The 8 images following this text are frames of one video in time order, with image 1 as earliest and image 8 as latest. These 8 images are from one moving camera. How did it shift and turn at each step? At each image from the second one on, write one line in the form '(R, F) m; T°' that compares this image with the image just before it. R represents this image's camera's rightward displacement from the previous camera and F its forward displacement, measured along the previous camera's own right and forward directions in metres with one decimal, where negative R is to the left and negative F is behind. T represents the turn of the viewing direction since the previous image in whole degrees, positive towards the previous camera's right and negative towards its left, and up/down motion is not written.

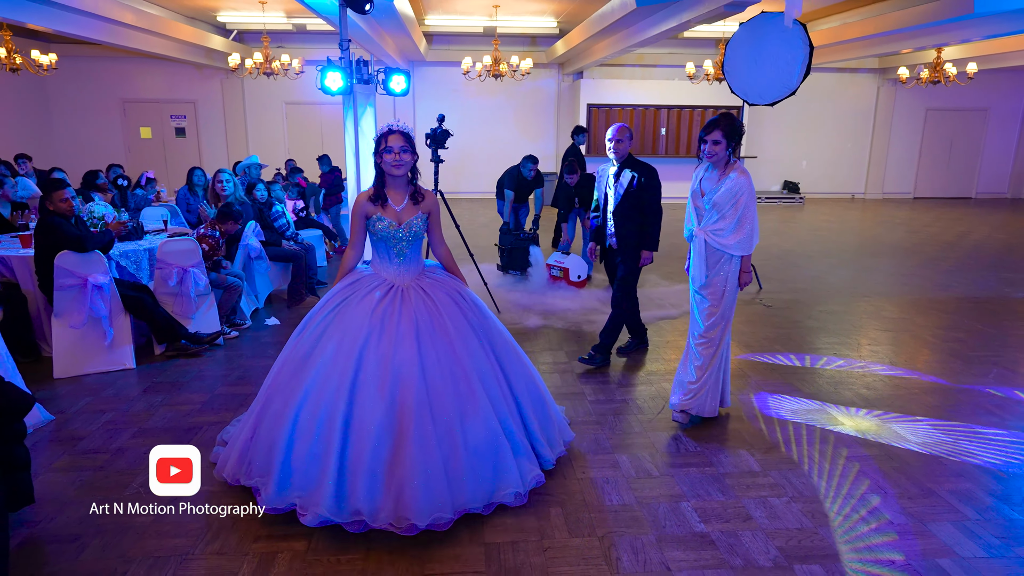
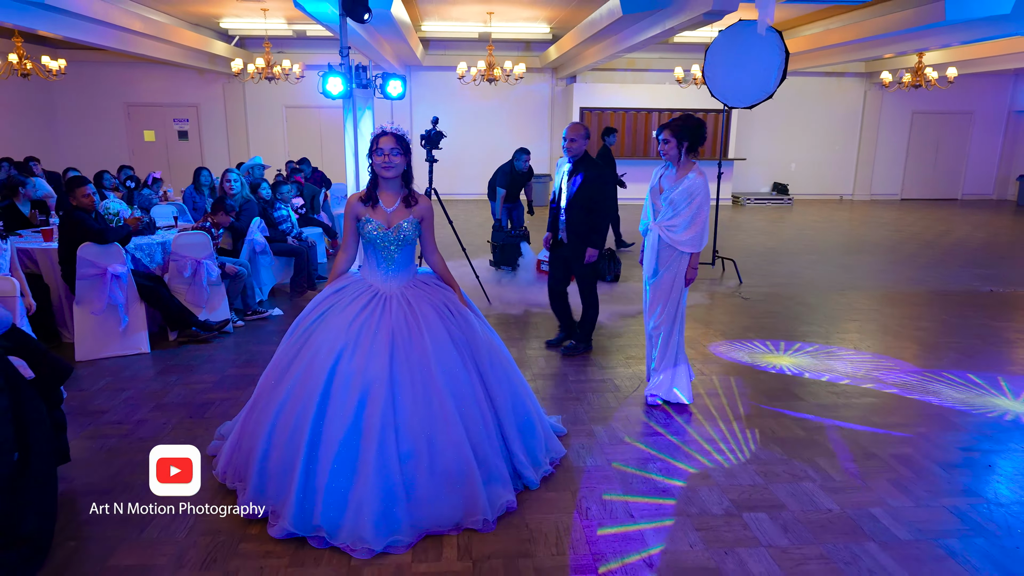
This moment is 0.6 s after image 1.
(+0.1, -0.3) m; 0°
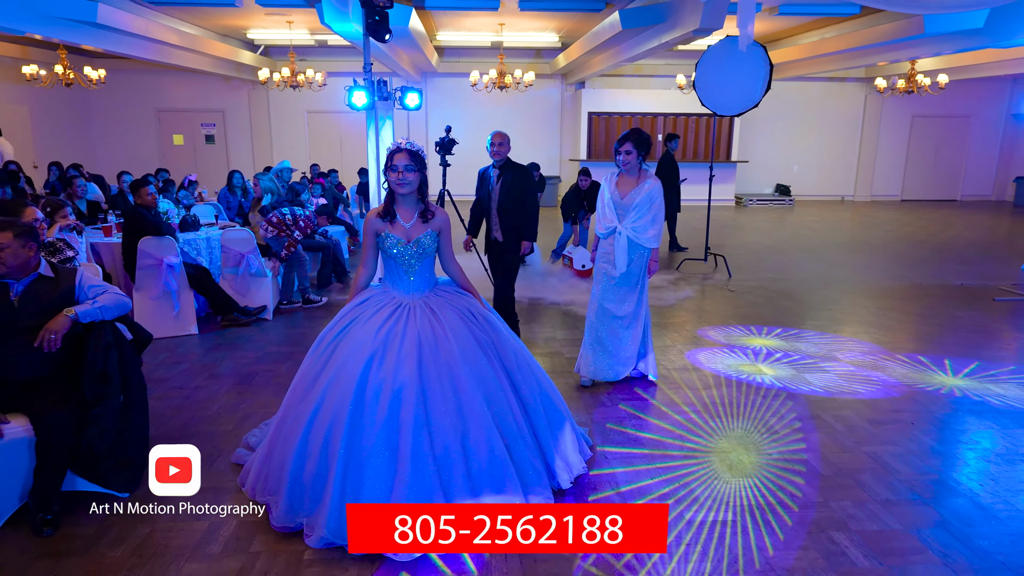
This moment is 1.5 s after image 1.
(+0.1, -0.5) m; -1°
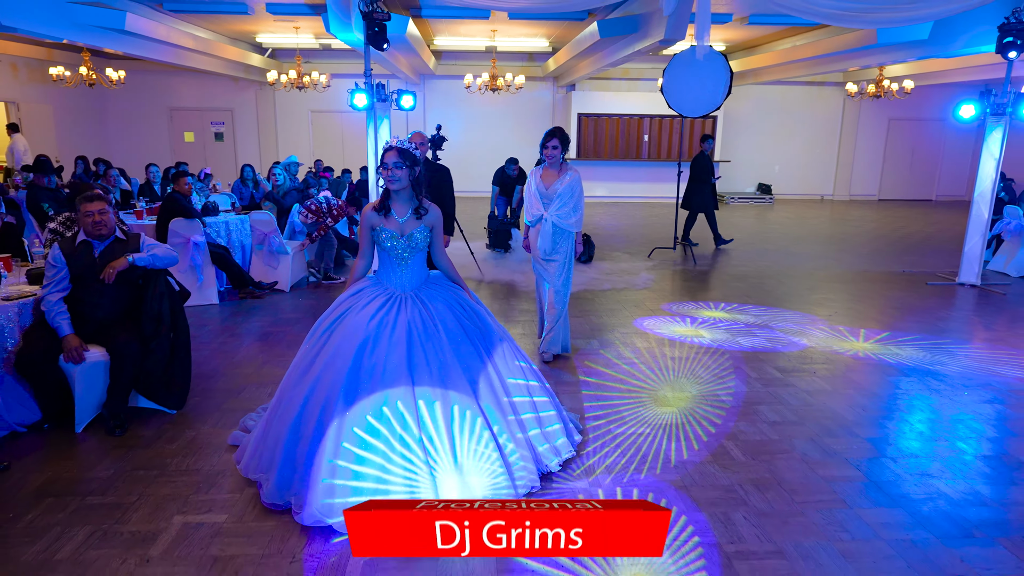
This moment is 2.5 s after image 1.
(+0.2, -0.7) m; 0°
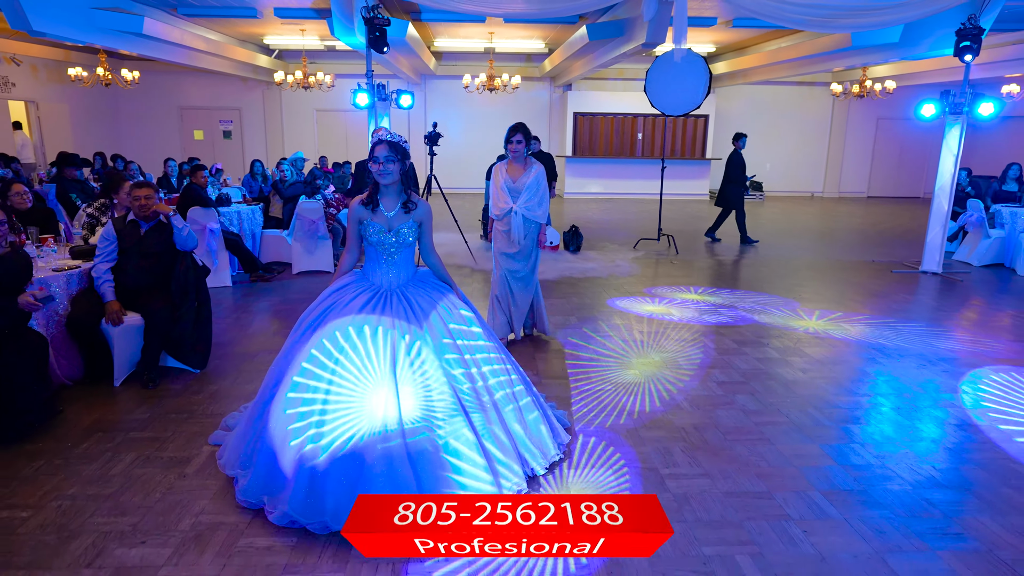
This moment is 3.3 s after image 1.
(+0.1, -0.5) m; 0°
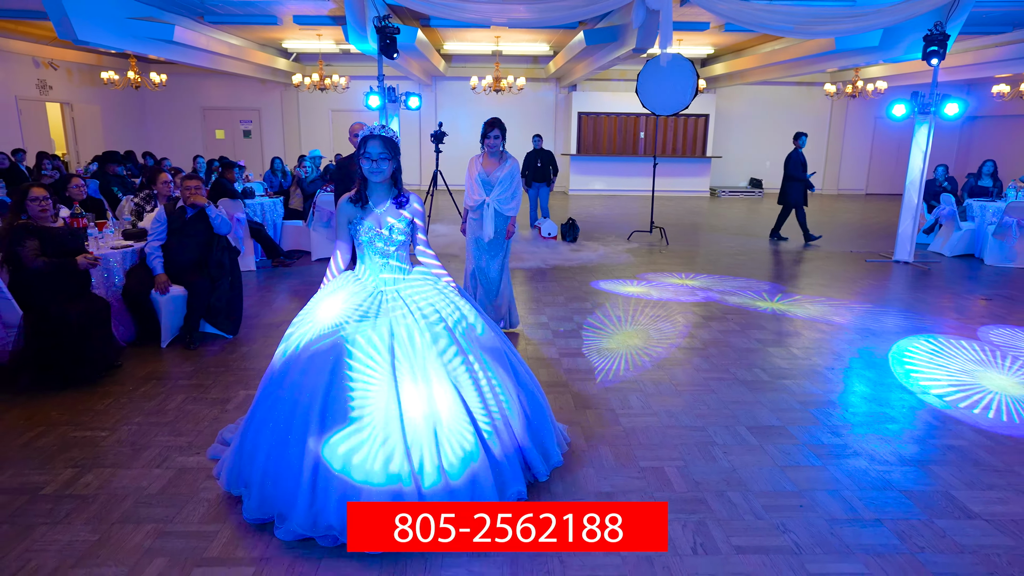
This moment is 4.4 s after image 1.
(+0.1, -0.6) m; -1°
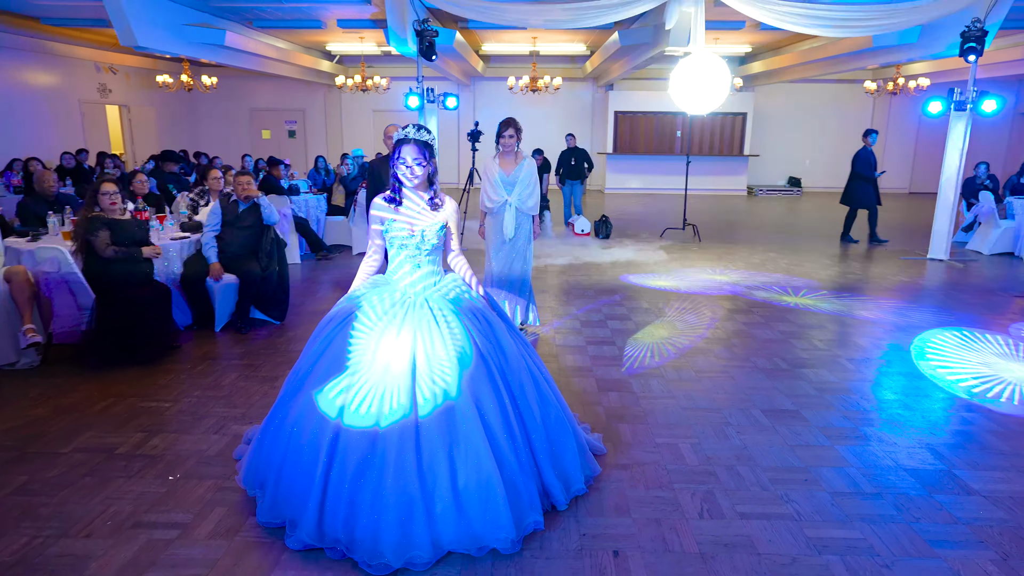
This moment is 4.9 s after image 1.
(+0.1, -0.2) m; -3°
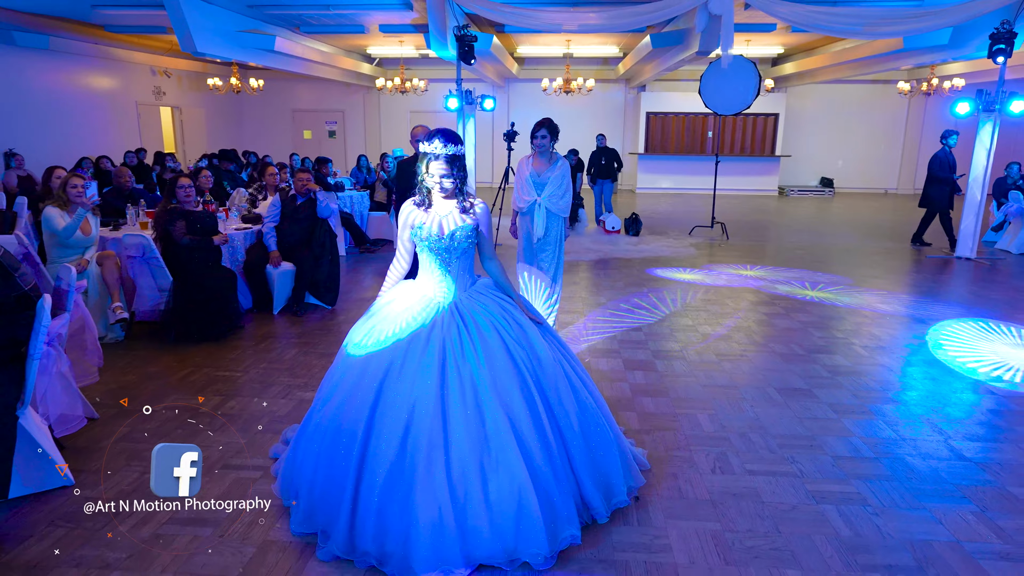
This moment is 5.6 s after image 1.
(0.0, -0.3) m; -3°
